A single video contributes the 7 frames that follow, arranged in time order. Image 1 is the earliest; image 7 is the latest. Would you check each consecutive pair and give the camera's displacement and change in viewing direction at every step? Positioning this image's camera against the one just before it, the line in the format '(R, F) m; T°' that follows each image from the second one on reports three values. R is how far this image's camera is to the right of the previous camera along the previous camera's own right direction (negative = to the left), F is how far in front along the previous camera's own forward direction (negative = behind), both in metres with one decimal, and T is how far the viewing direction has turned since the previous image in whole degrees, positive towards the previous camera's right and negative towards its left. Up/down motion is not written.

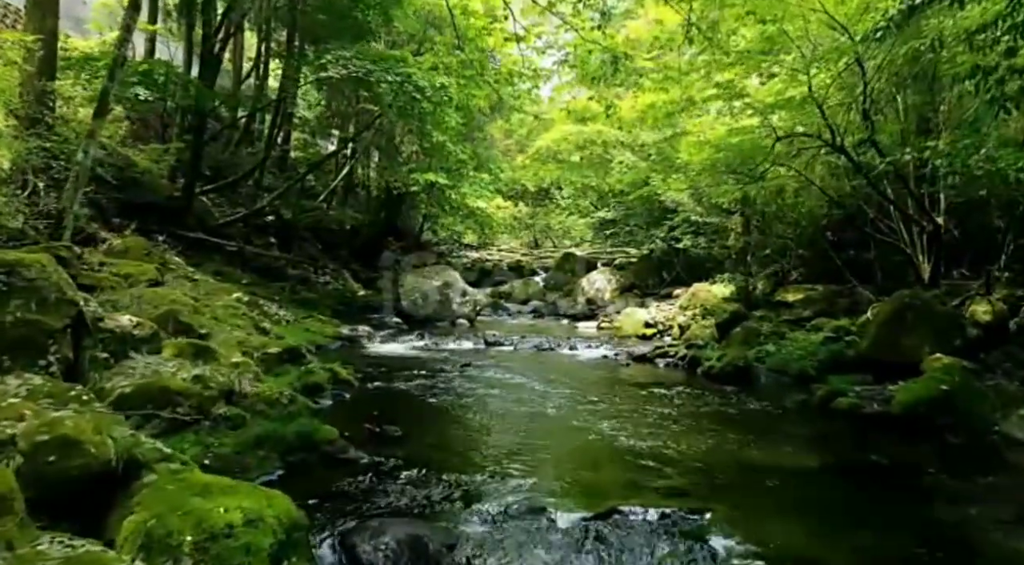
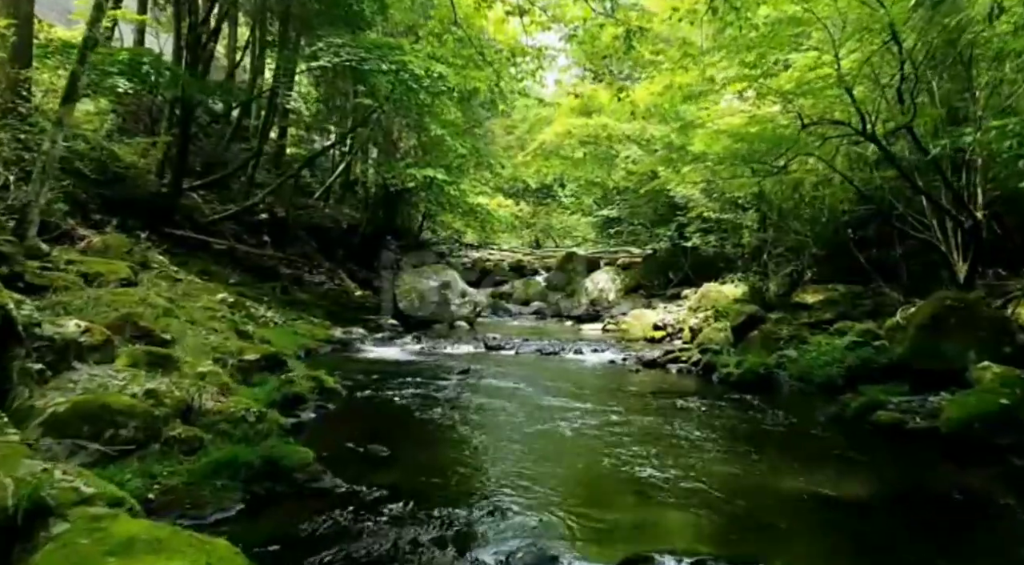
(0.0, +0.9) m; 0°
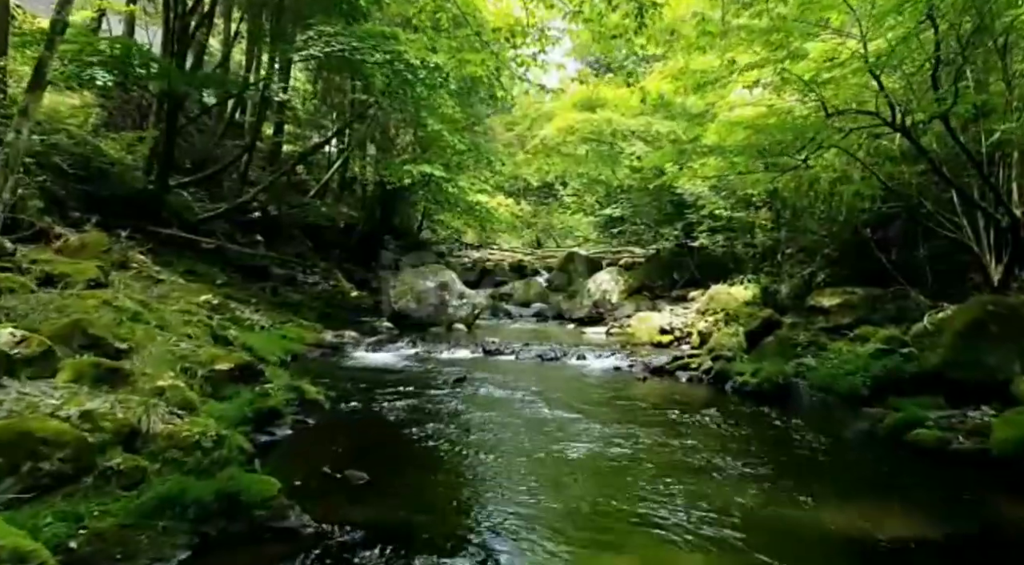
(0.0, +0.8) m; 0°
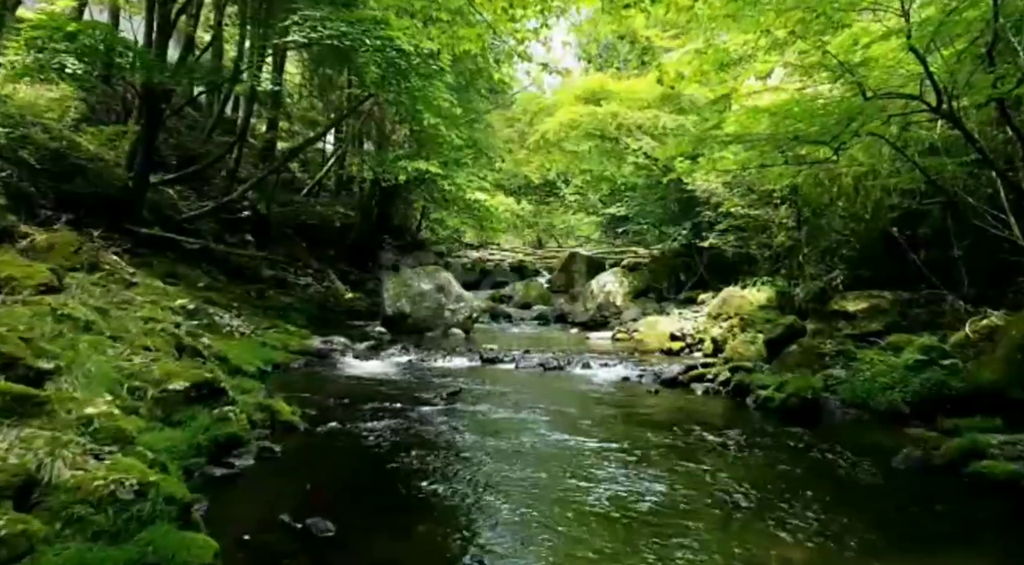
(0.0, +1.0) m; 0°
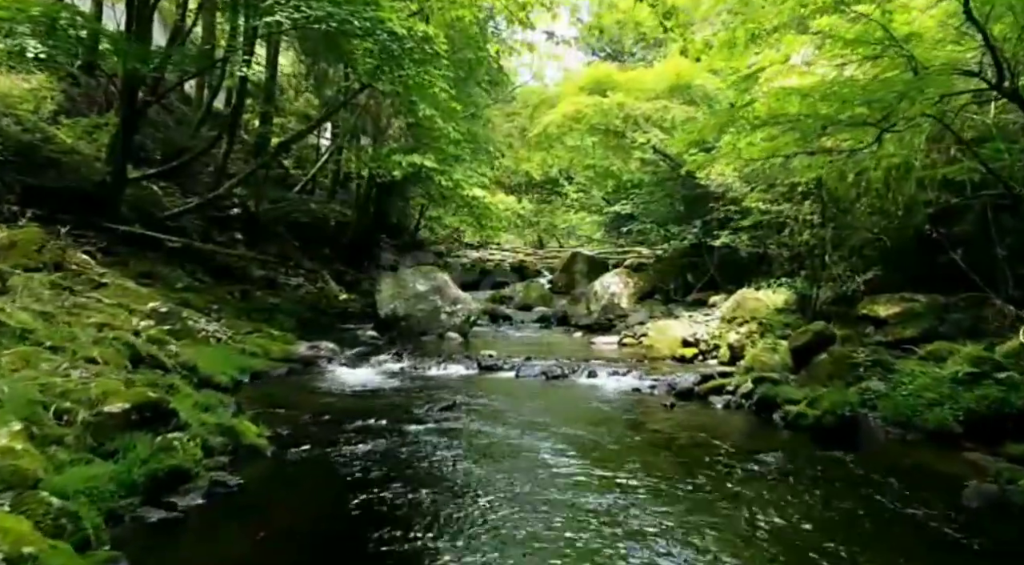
(0.0, +1.0) m; 0°
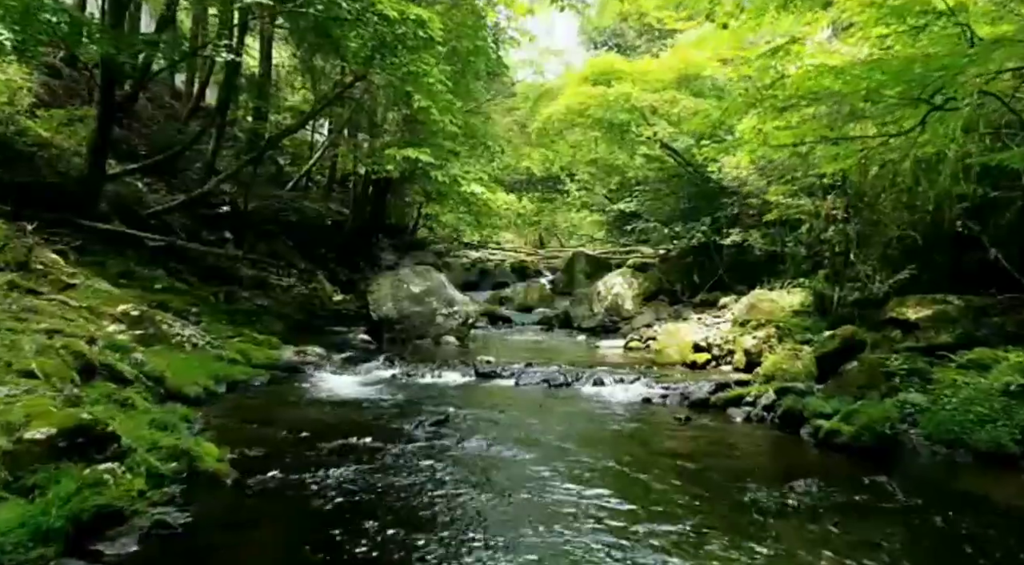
(0.0, +0.9) m; 0°
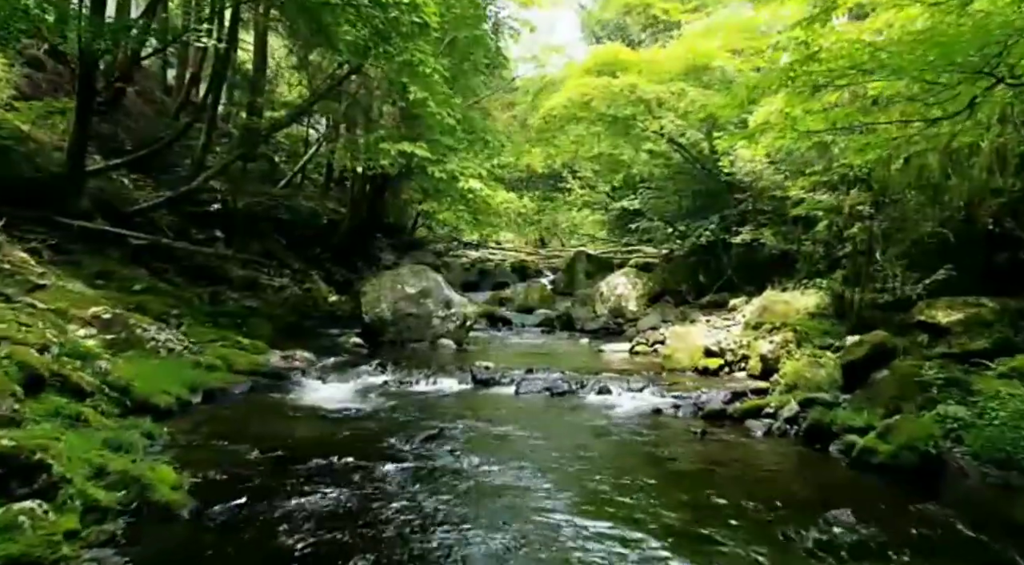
(0.0, +0.7) m; 0°
